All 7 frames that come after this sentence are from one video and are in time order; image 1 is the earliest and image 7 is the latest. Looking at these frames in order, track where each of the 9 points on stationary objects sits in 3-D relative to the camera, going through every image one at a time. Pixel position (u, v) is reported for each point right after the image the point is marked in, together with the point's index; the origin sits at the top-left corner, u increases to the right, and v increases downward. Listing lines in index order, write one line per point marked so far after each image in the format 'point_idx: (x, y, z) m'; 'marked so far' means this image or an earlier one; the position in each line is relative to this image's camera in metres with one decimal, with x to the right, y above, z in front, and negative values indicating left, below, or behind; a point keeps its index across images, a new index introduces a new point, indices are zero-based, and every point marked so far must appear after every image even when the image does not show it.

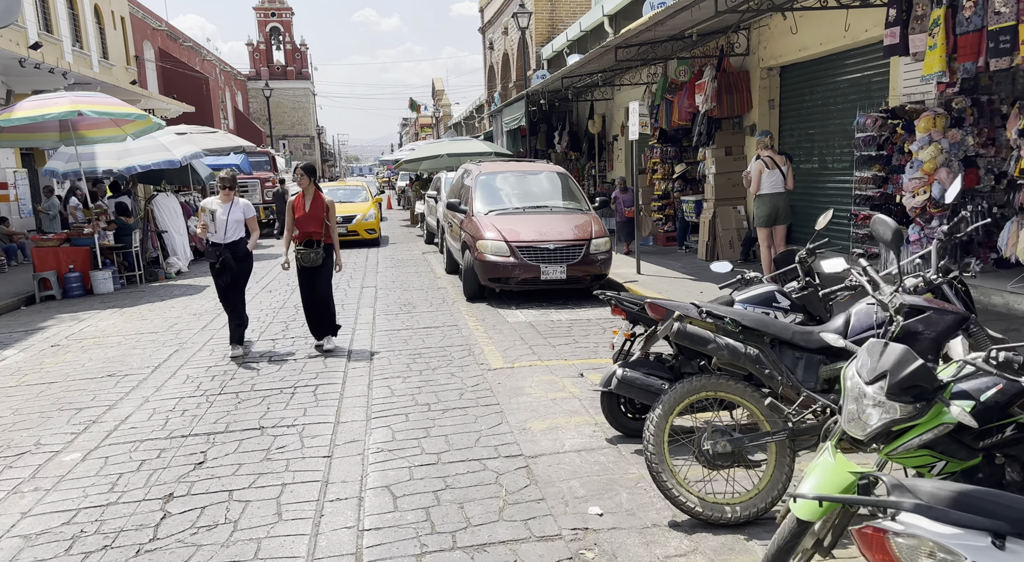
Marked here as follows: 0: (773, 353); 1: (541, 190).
0: (+1.2, -0.3, +3.5) m
1: (+0.4, +1.3, +11.0) m
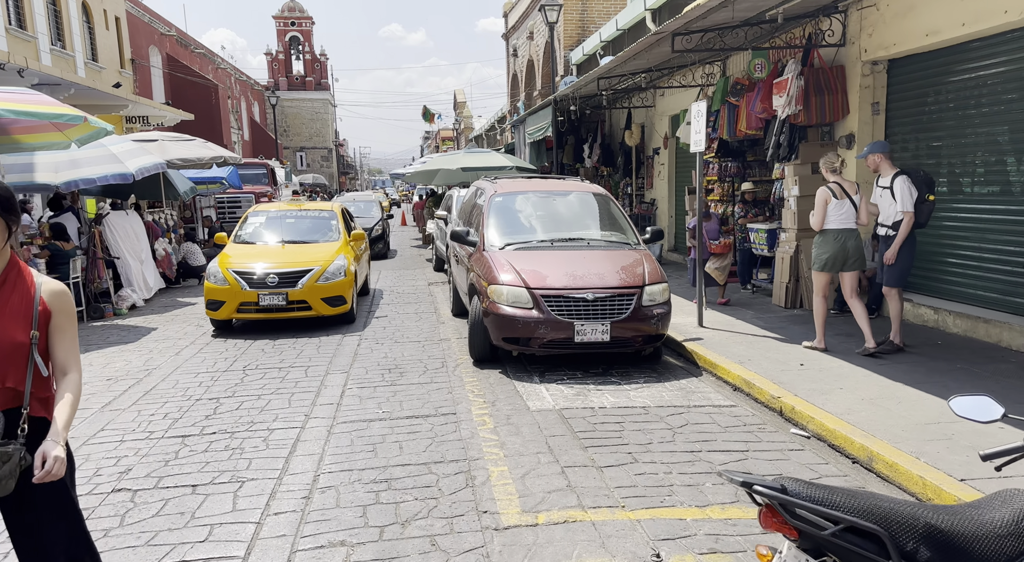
0: (+1.2, -0.8, +1.0) m
1: (+0.7, +0.7, +8.5) m
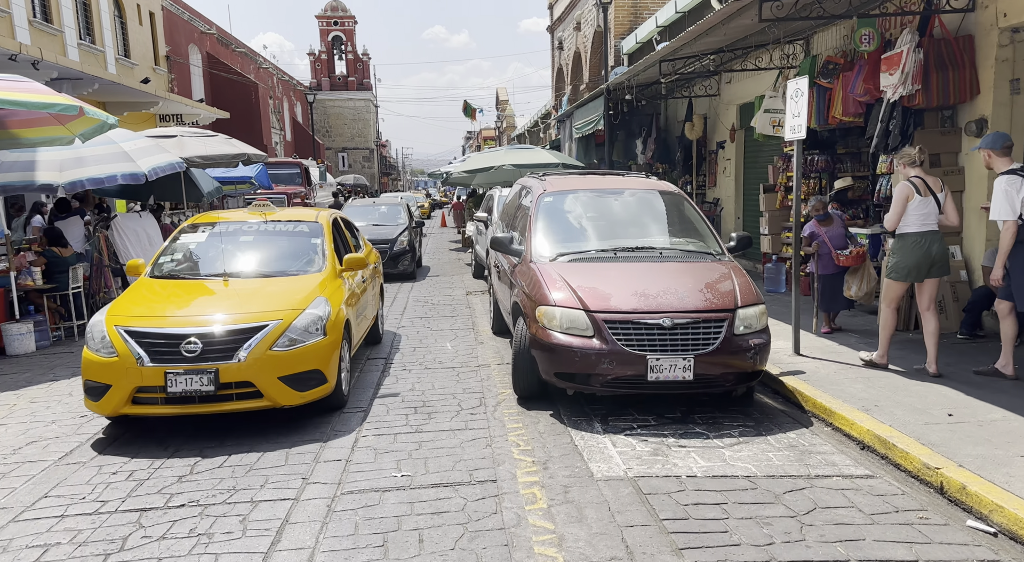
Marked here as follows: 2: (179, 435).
0: (+1.3, -0.9, -0.5) m
1: (+1.1, +0.6, +7.0) m
2: (-2.4, -1.1, +5.5) m
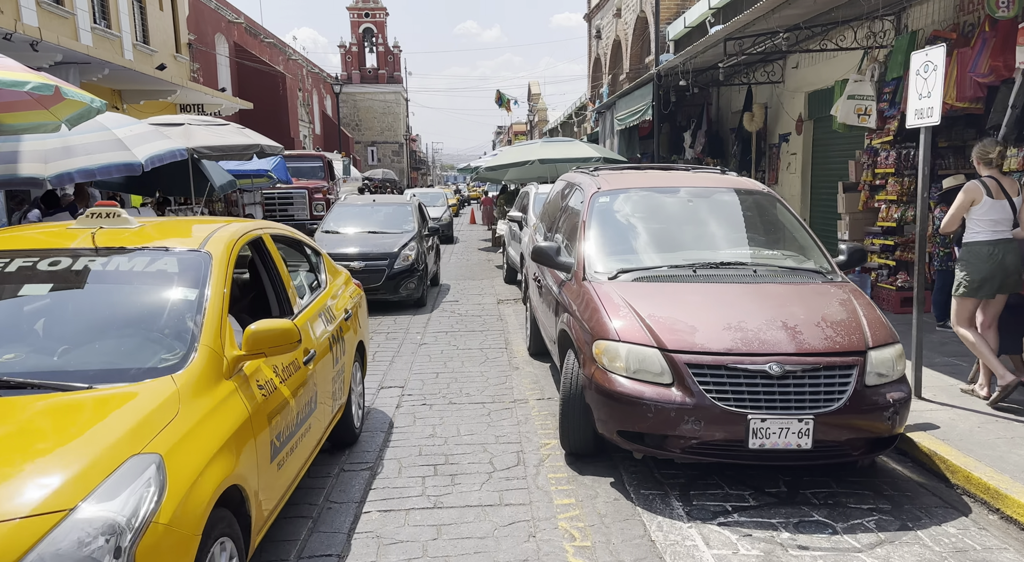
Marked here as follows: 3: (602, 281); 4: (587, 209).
0: (+1.4, -1.1, -1.9) m
1: (+1.5, +0.4, +5.6) m
2: (-2.1, -1.2, +4.2) m
3: (+0.6, 0.0, +5.0) m
4: (+0.6, +0.5, +5.8) m
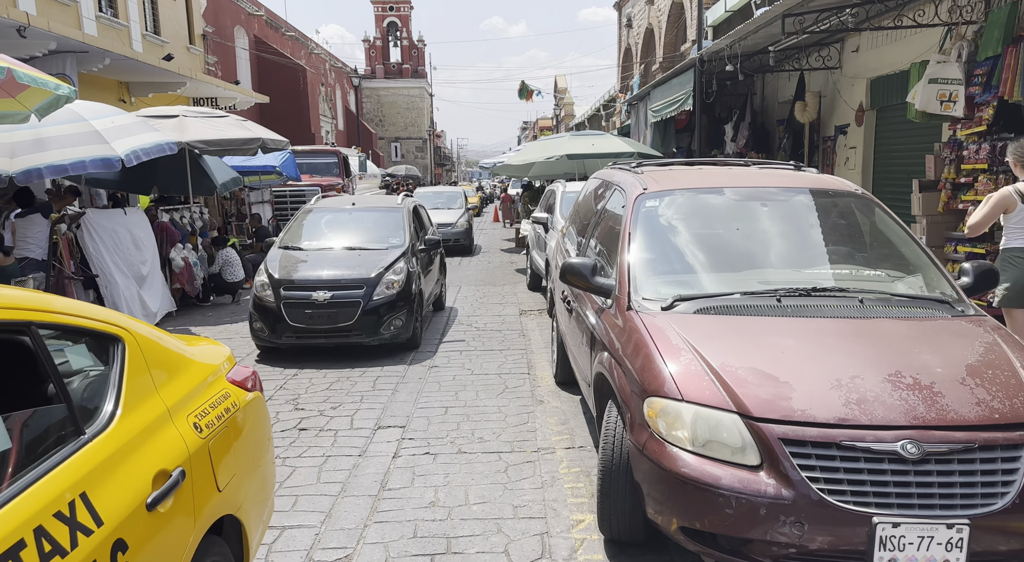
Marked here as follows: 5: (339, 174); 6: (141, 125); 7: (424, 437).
0: (+1.3, -1.3, -3.1) m
1: (+1.6, +0.3, +4.4) m
2: (-2.0, -1.3, +3.1) m
3: (+0.7, -0.2, +3.8) m
4: (+0.7, +0.4, +4.7) m
5: (-4.3, +2.7, +19.1) m
6: (-4.7, +2.0, +9.9) m
7: (-0.6, -1.1, +5.3) m
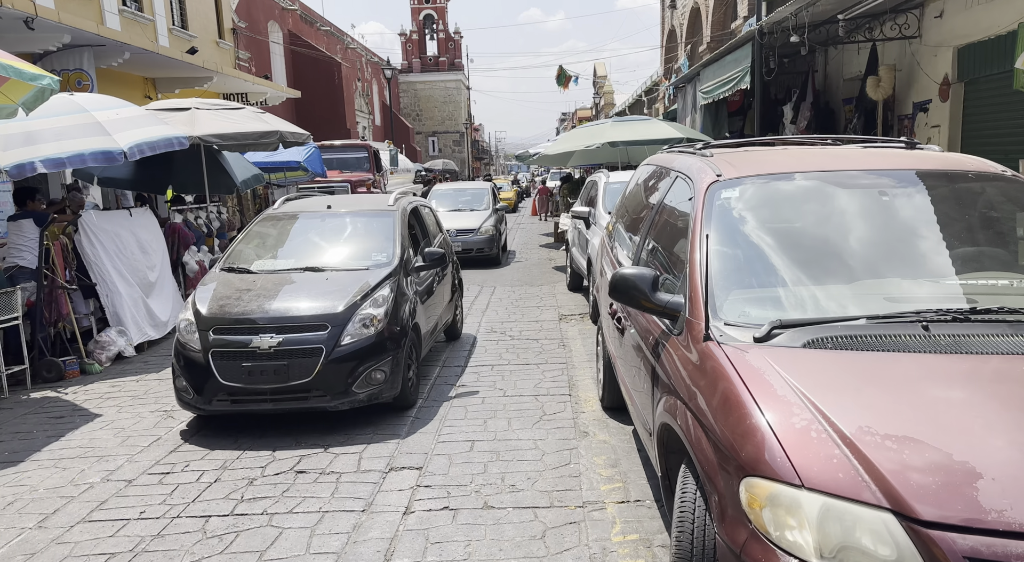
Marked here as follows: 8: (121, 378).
0: (+1.0, -1.5, -4.1) m
1: (+1.8, +0.2, +3.3) m
2: (-1.9, -1.5, +2.3) m
3: (+0.8, -0.2, +2.8) m
4: (+0.9, +0.3, +3.6) m
5: (-3.4, +2.7, +18.3) m
6: (-4.3, +1.9, +9.1) m
7: (-0.4, -1.1, +4.4) m
8: (-3.7, -0.9, +7.3) m
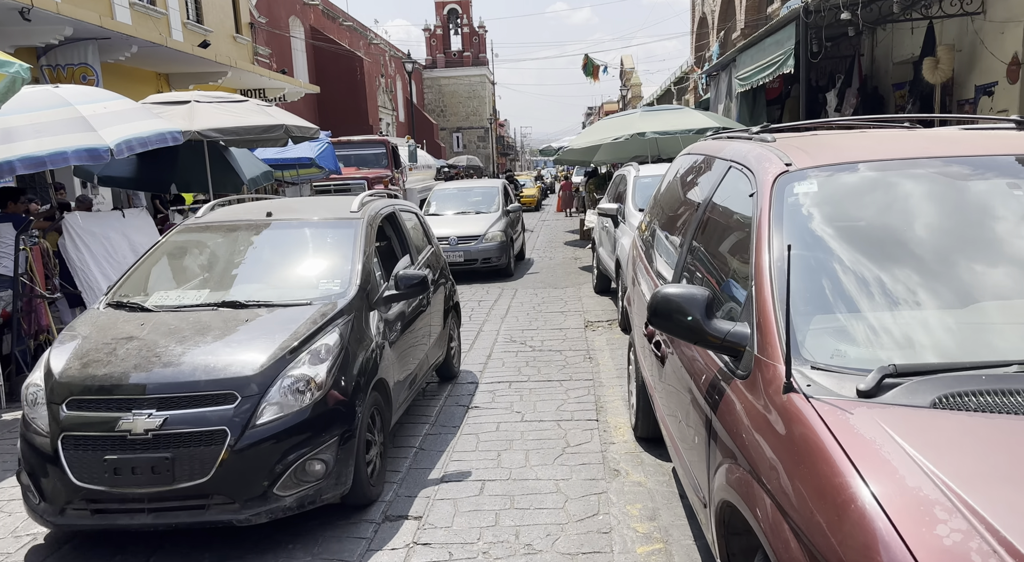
0: (+0.8, -1.6, -4.9) m
1: (+1.8, +0.2, +2.5) m
2: (-1.9, -1.5, +1.6) m
3: (+0.8, -0.3, +2.0) m
4: (+0.9, +0.3, +2.8) m
5: (-2.9, +2.7, +17.6) m
6: (-4.0, +1.8, +8.5) m
7: (-0.3, -1.2, +3.6) m
8: (-3.6, -1.0, +6.7) m
